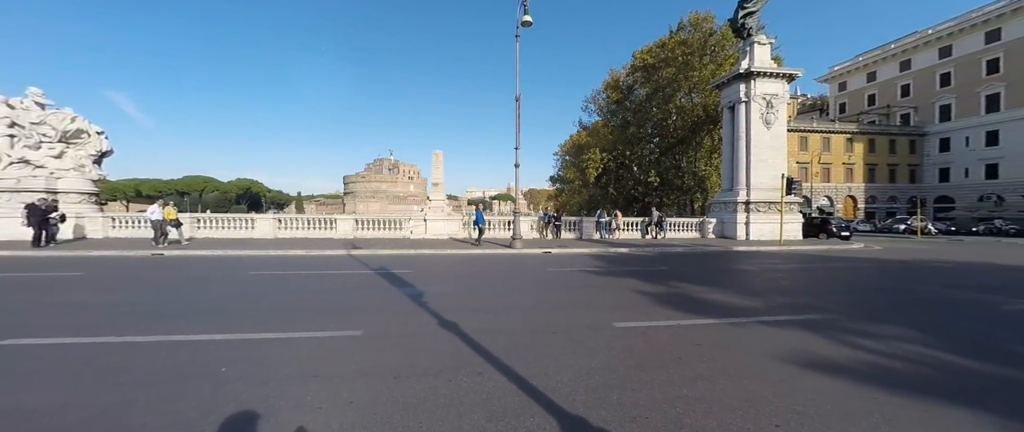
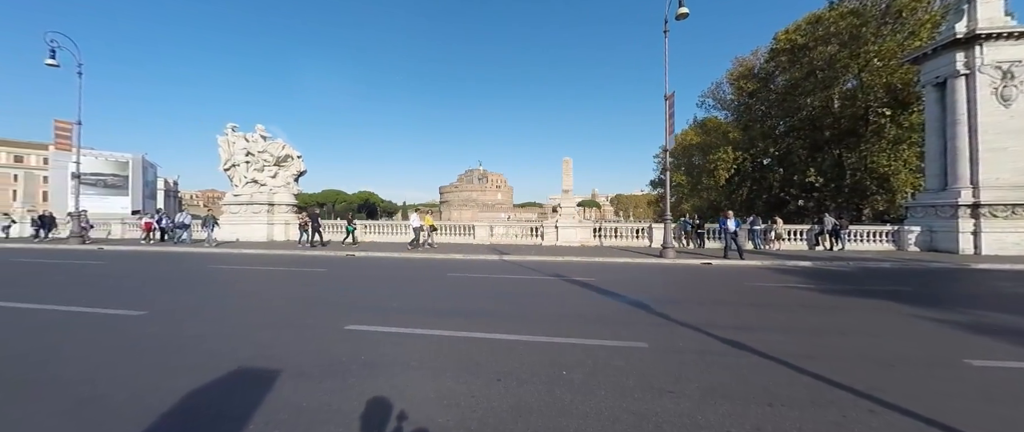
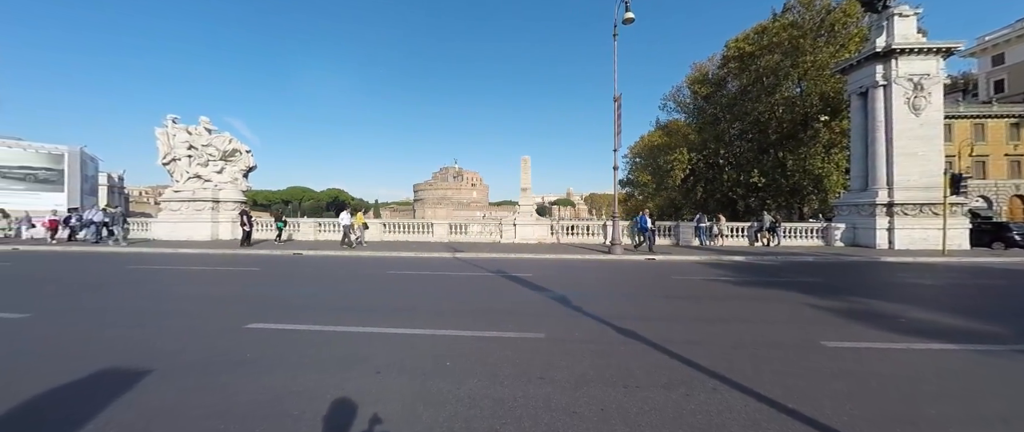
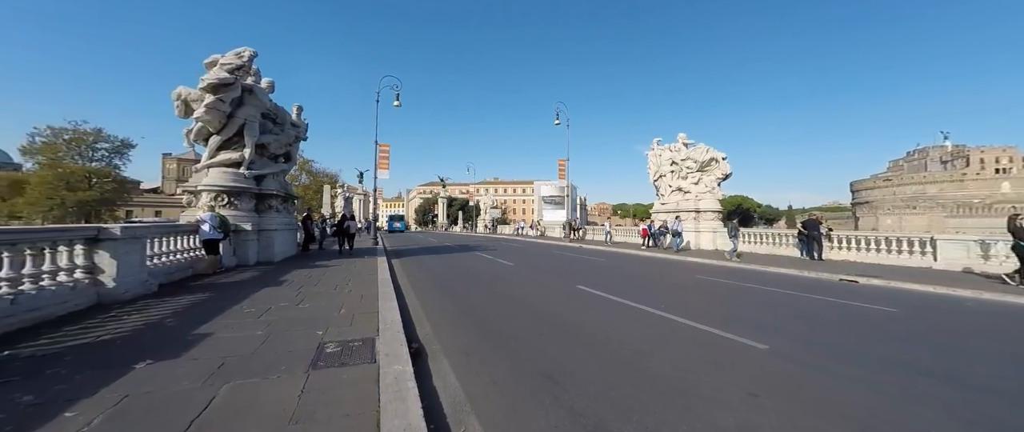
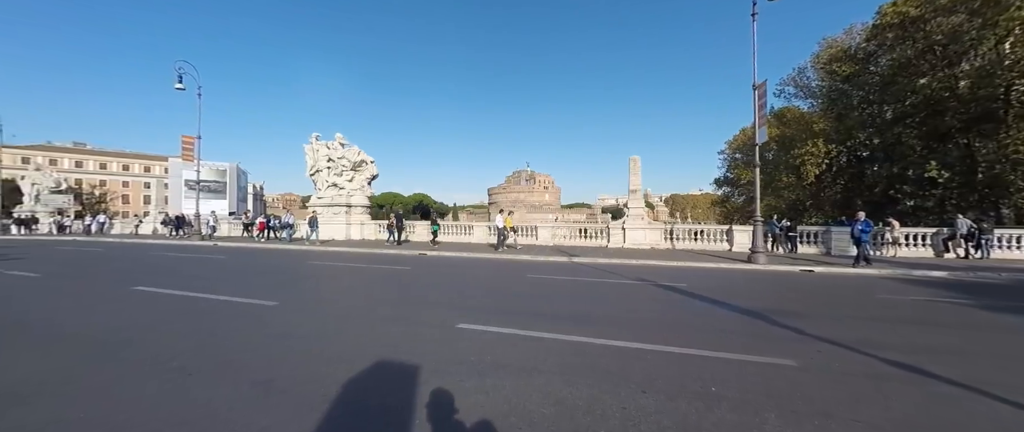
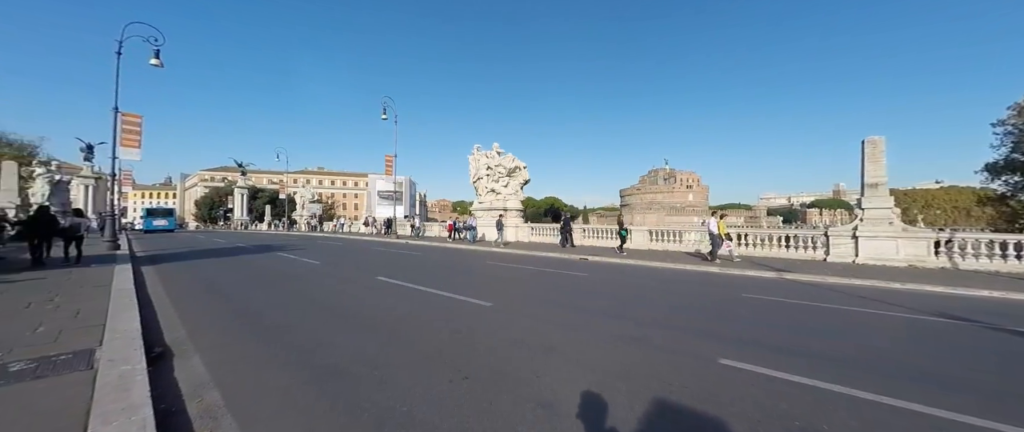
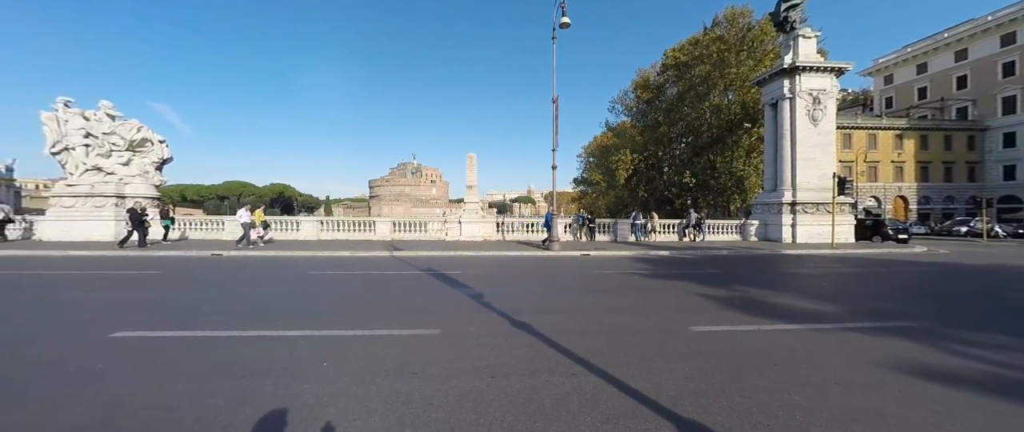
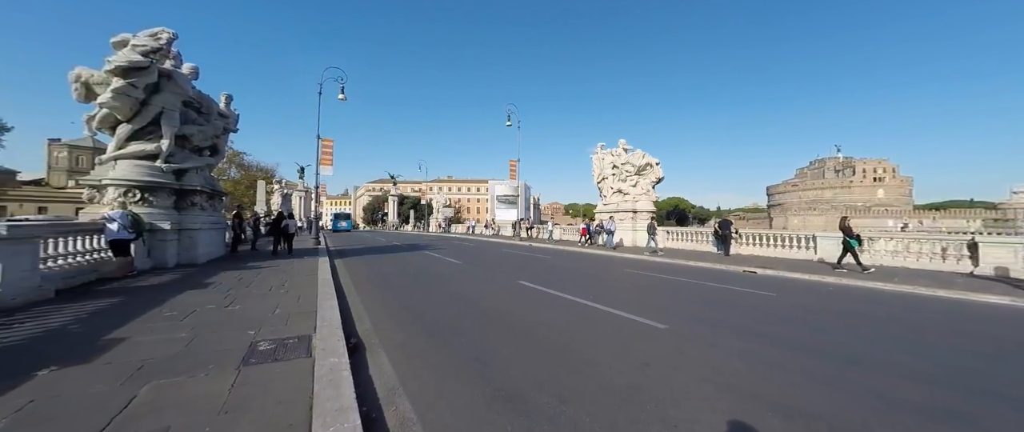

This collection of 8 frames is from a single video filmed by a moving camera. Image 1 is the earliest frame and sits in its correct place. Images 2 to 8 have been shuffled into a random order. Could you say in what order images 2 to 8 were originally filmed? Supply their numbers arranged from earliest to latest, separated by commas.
7, 3, 2, 5, 6, 8, 4
